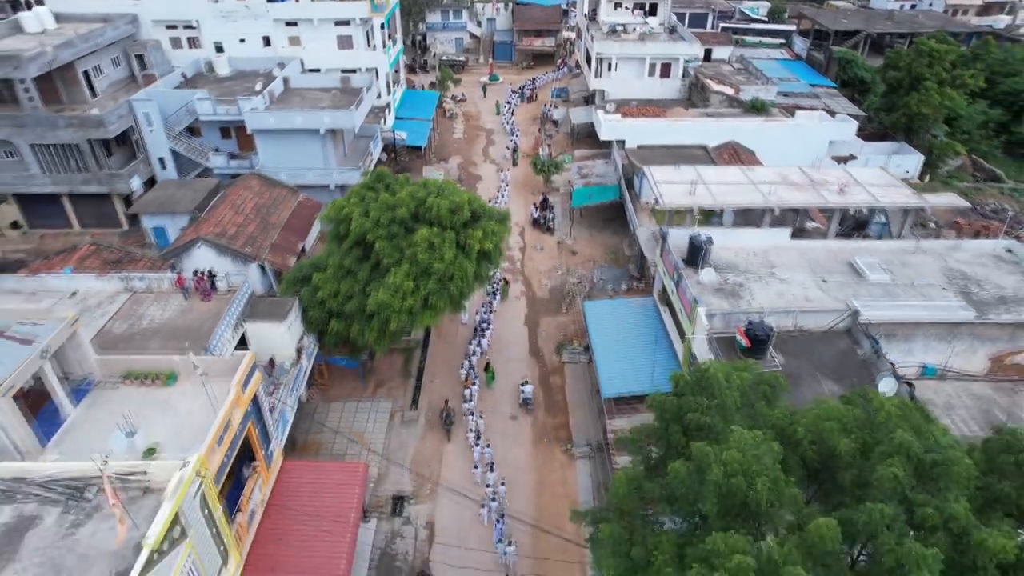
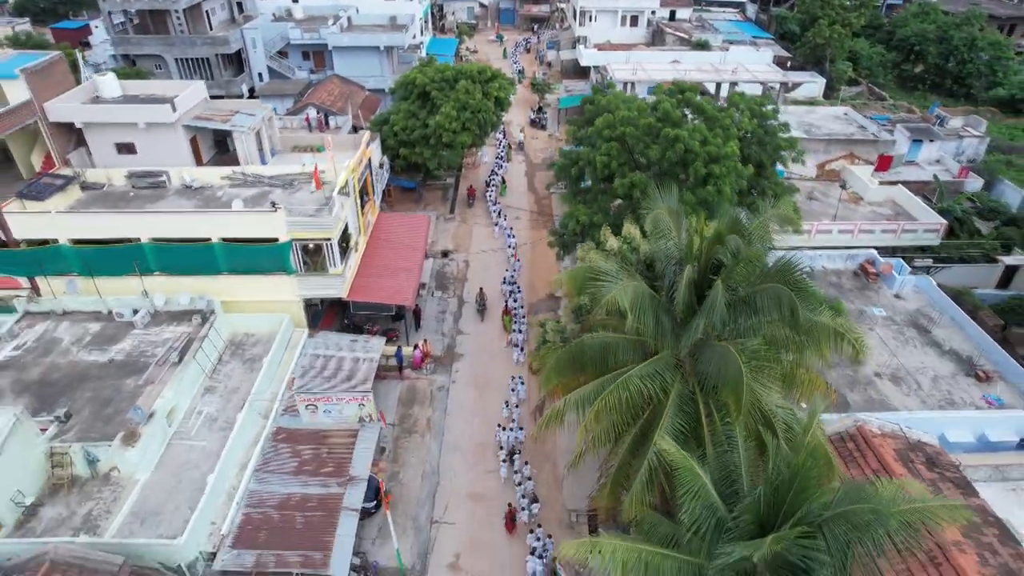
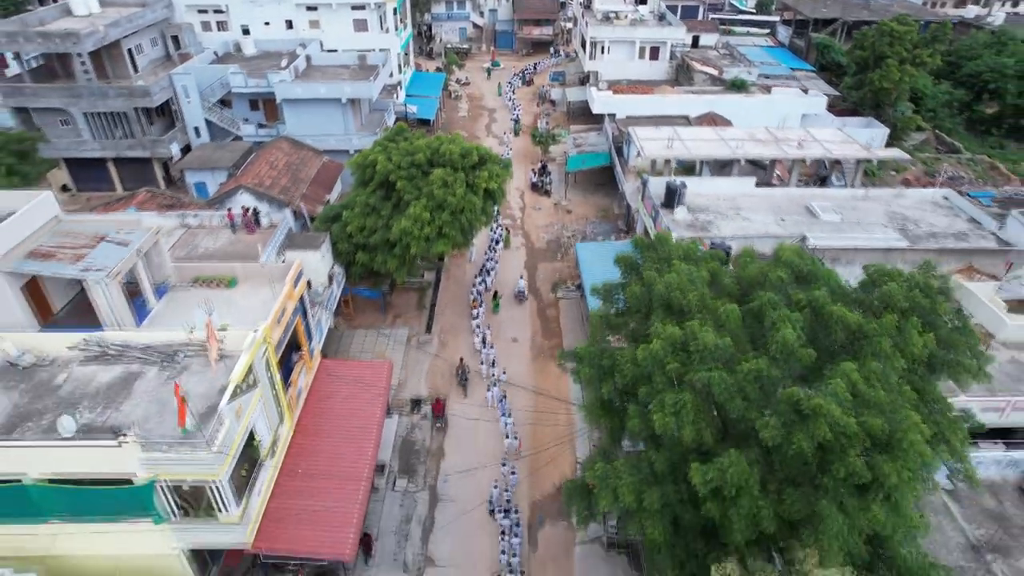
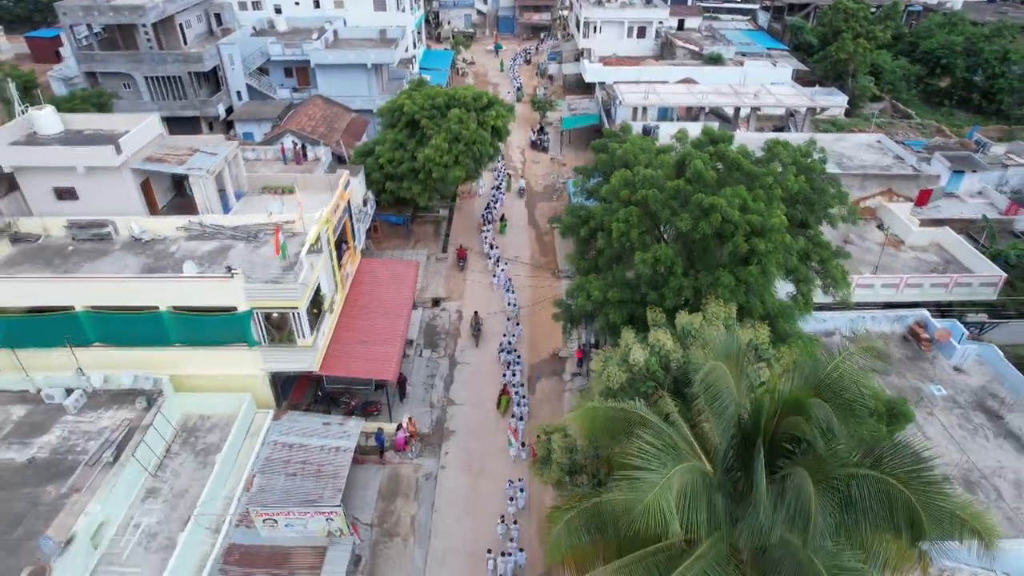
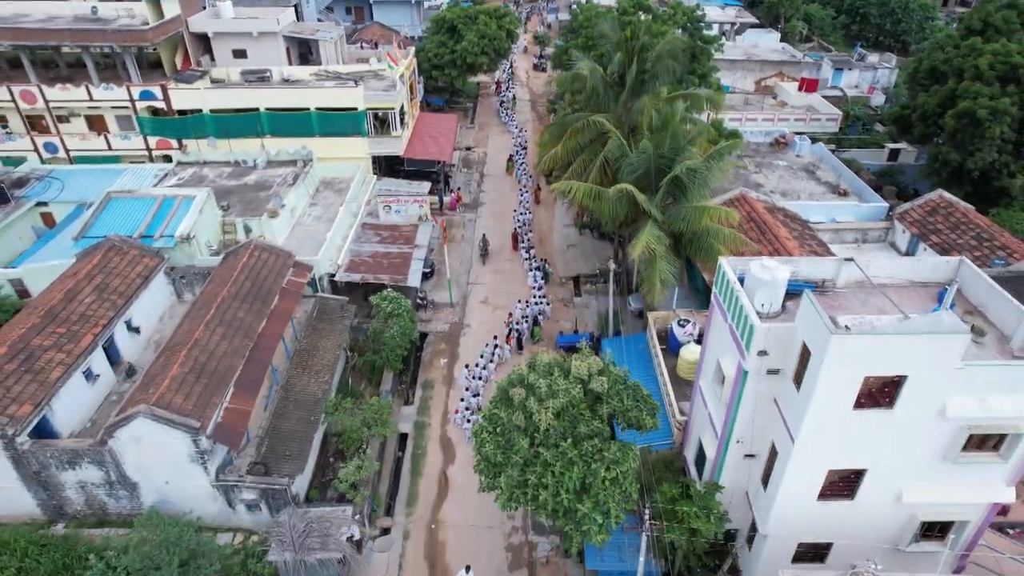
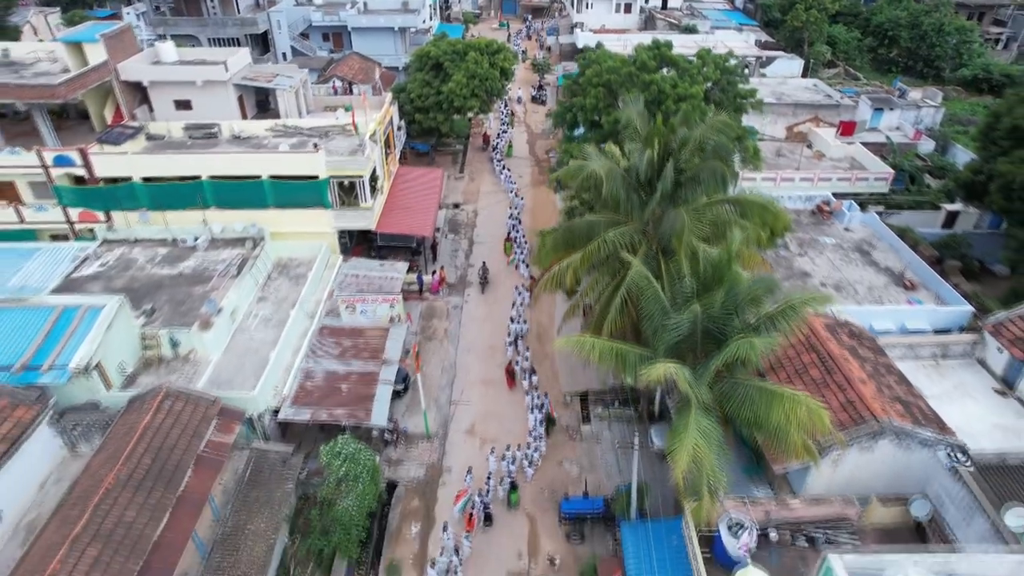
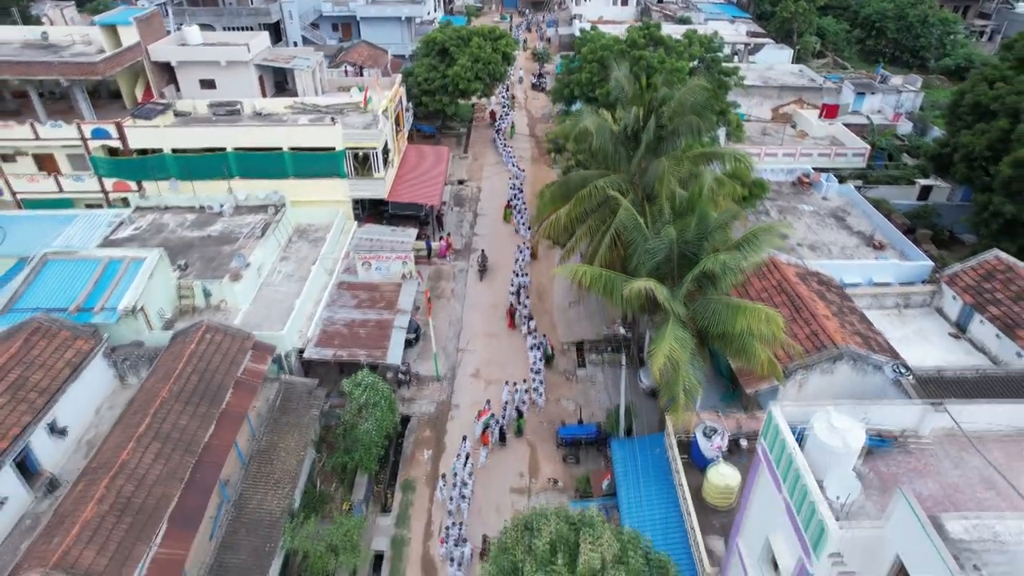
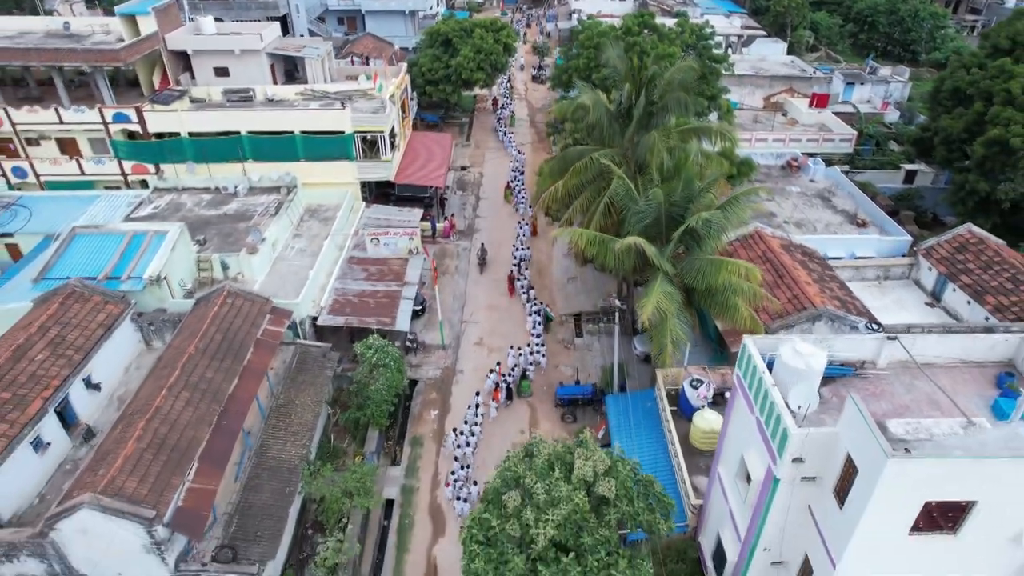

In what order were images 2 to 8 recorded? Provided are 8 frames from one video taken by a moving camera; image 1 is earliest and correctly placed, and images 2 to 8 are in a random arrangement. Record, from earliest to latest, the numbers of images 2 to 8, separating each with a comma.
3, 4, 2, 6, 7, 8, 5
